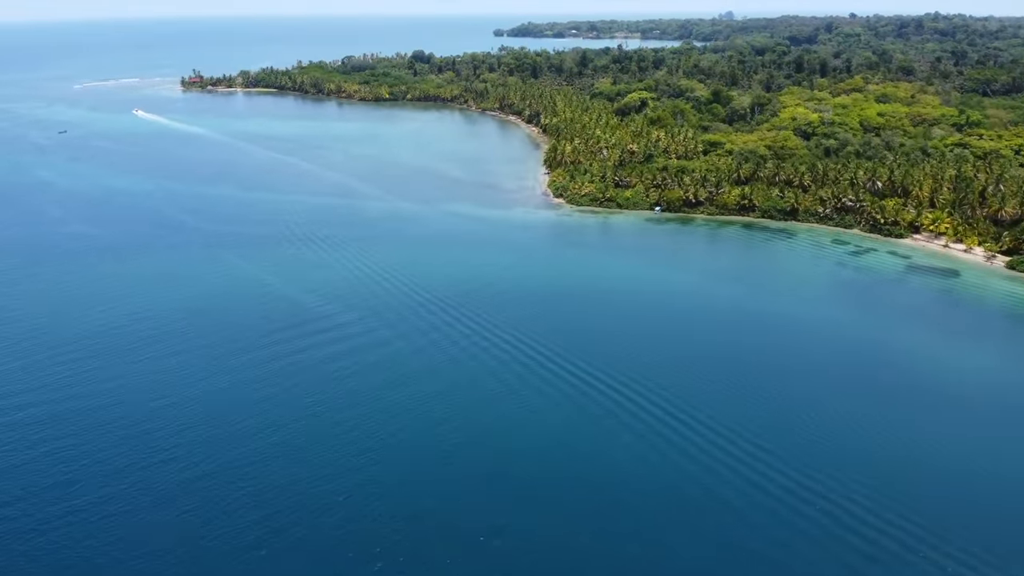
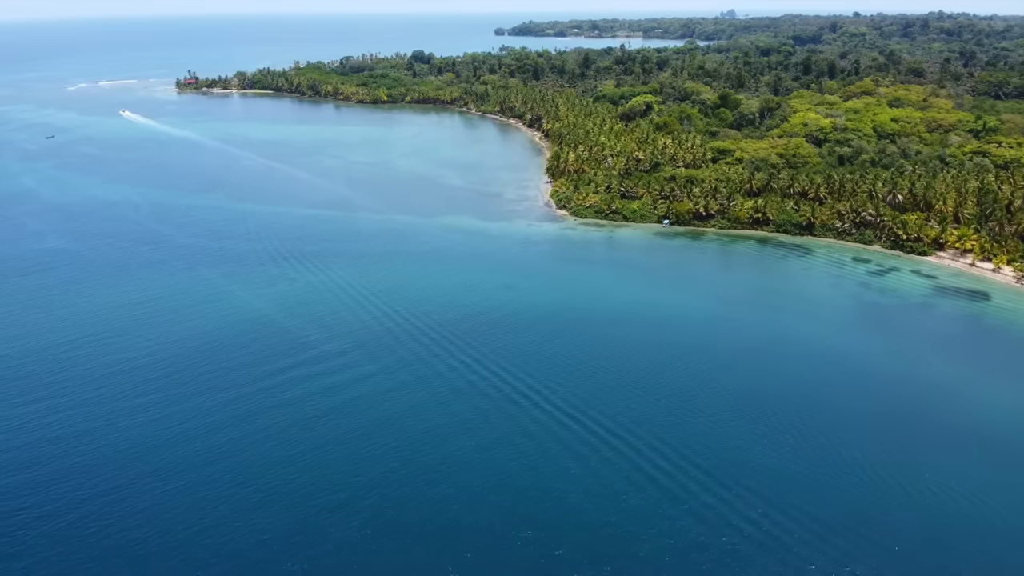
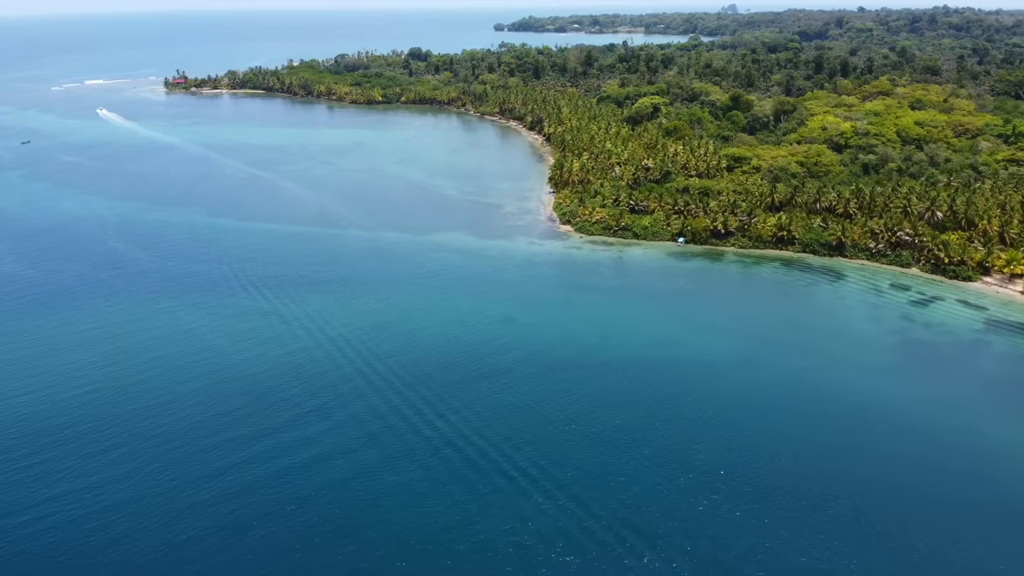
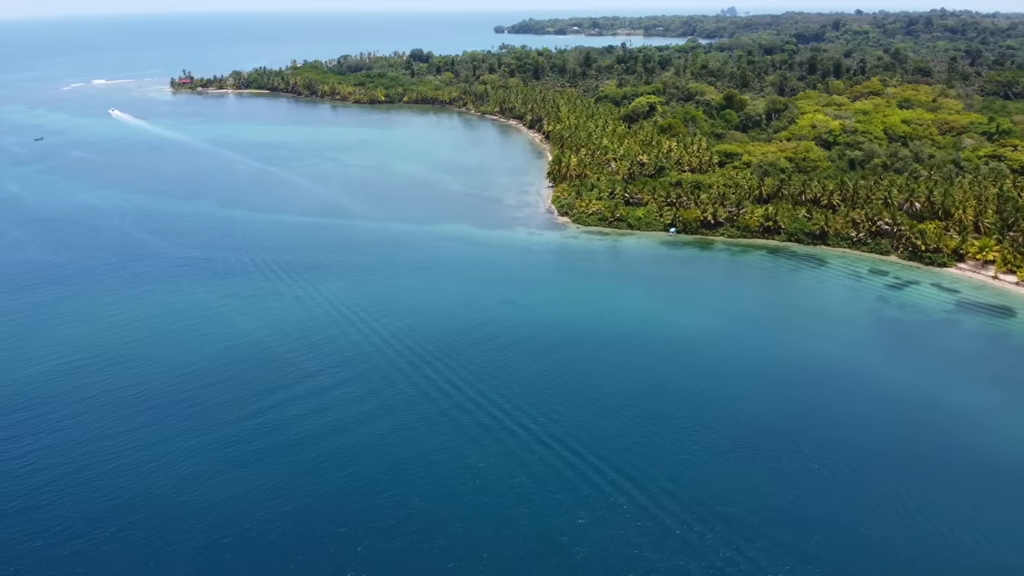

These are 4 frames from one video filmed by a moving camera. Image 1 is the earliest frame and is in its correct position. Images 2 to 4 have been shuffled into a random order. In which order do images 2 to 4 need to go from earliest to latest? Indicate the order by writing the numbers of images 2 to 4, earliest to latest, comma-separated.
2, 4, 3
